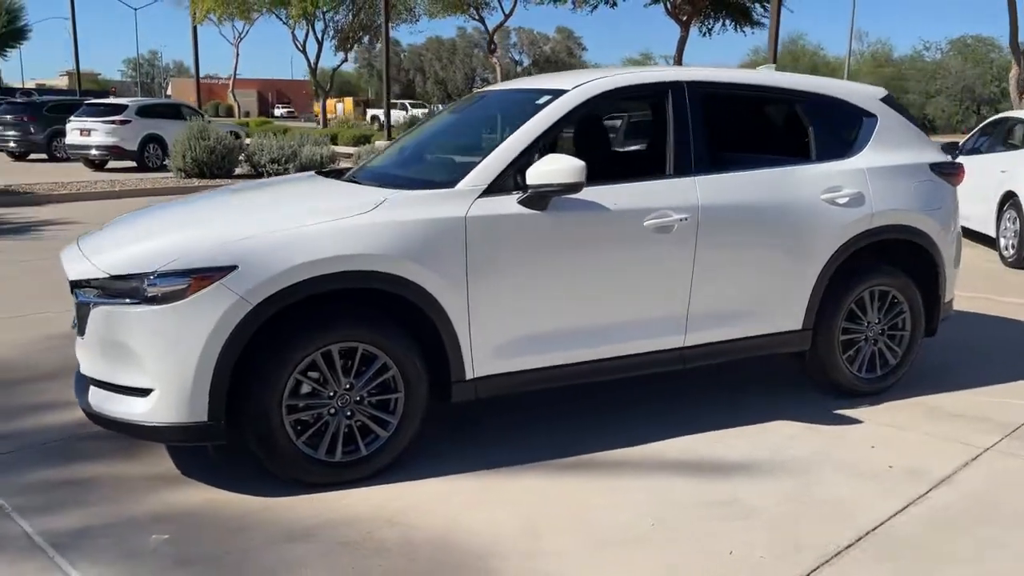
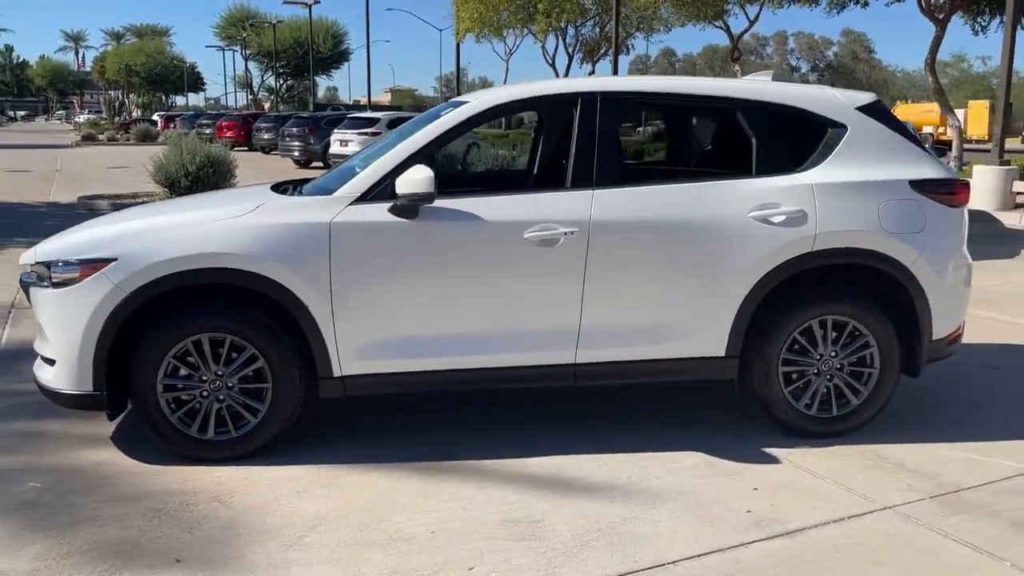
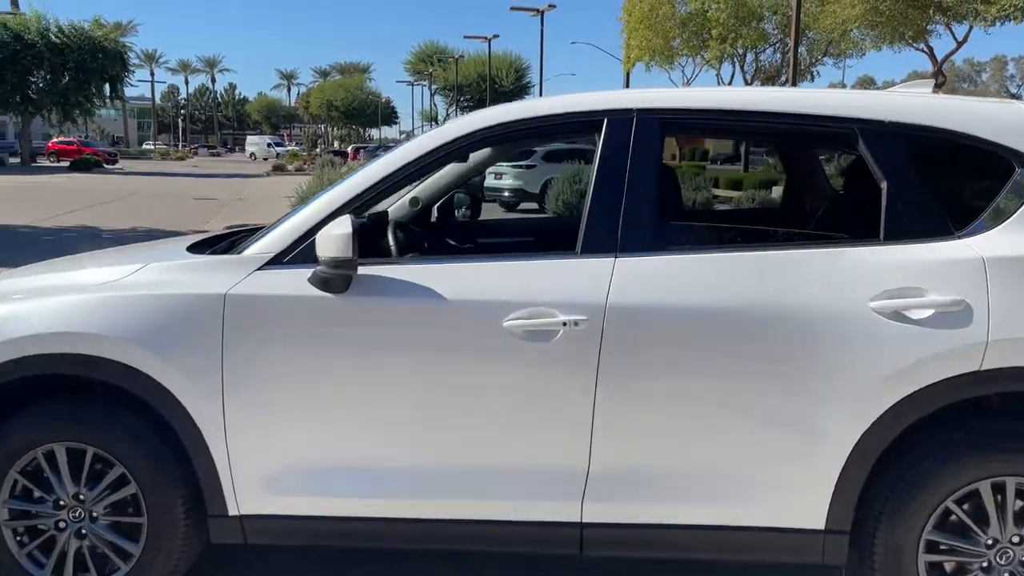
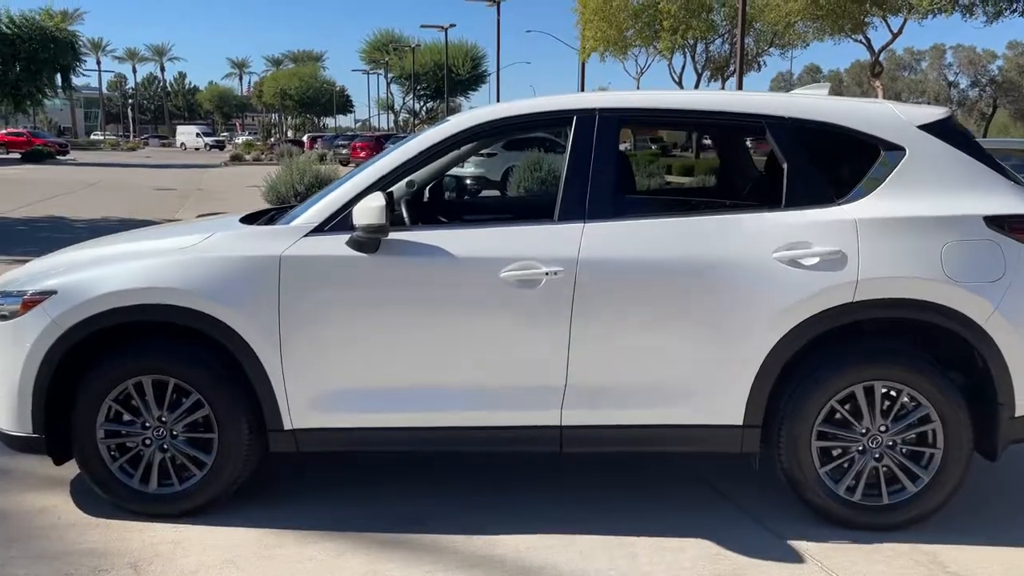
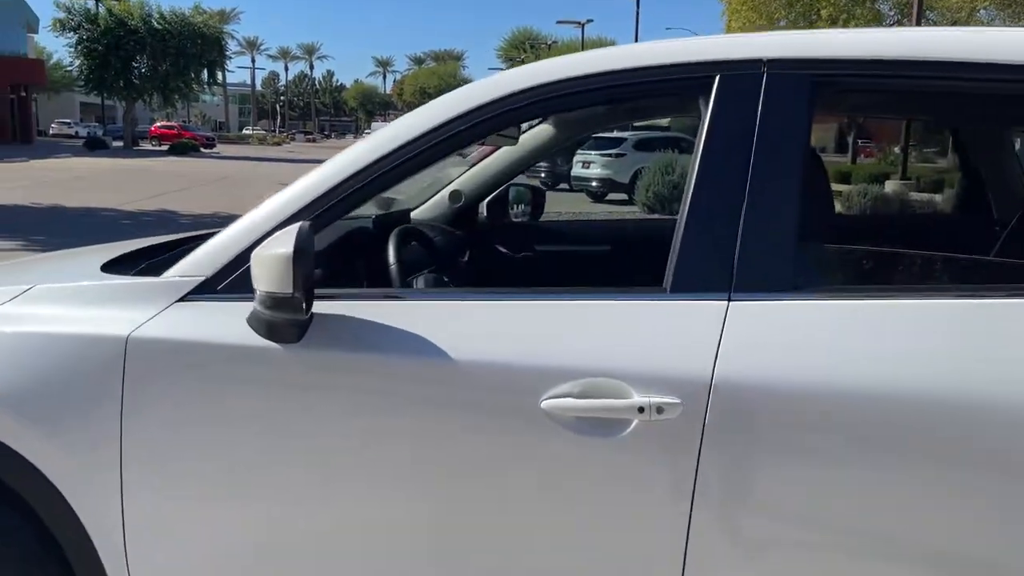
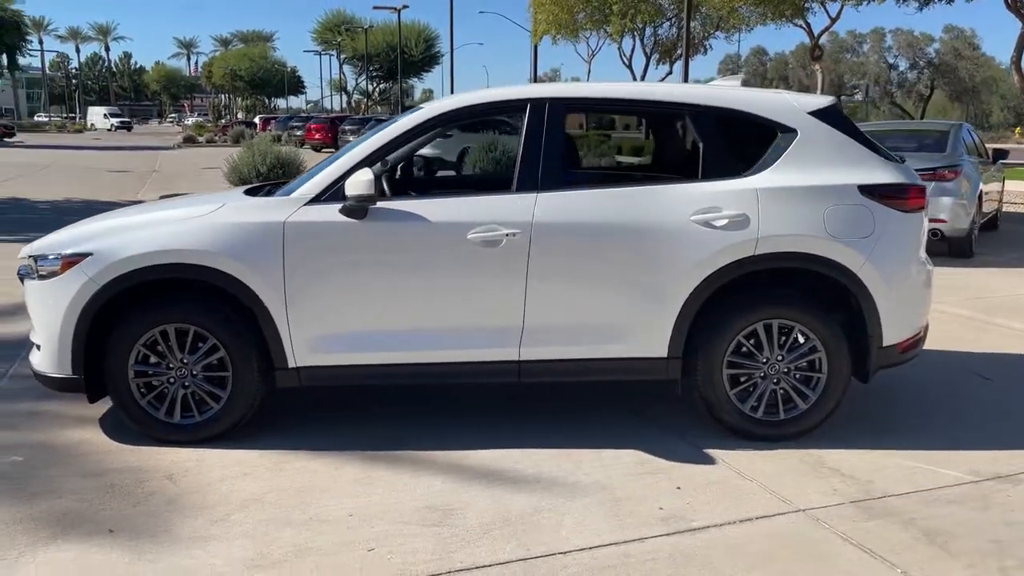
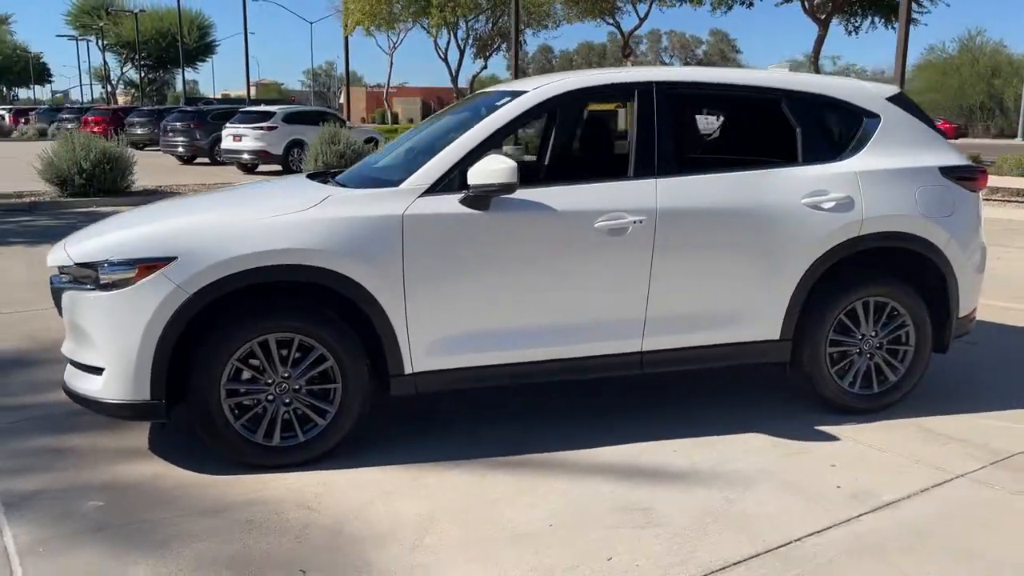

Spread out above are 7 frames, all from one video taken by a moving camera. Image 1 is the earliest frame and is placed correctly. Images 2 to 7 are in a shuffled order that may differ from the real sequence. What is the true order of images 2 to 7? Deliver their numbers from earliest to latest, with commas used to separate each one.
7, 2, 6, 4, 3, 5
